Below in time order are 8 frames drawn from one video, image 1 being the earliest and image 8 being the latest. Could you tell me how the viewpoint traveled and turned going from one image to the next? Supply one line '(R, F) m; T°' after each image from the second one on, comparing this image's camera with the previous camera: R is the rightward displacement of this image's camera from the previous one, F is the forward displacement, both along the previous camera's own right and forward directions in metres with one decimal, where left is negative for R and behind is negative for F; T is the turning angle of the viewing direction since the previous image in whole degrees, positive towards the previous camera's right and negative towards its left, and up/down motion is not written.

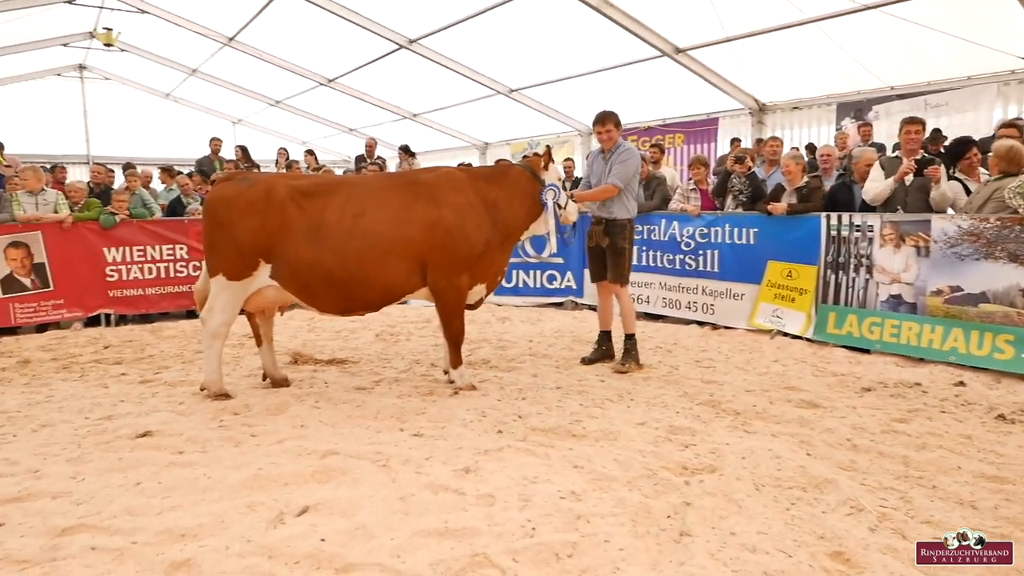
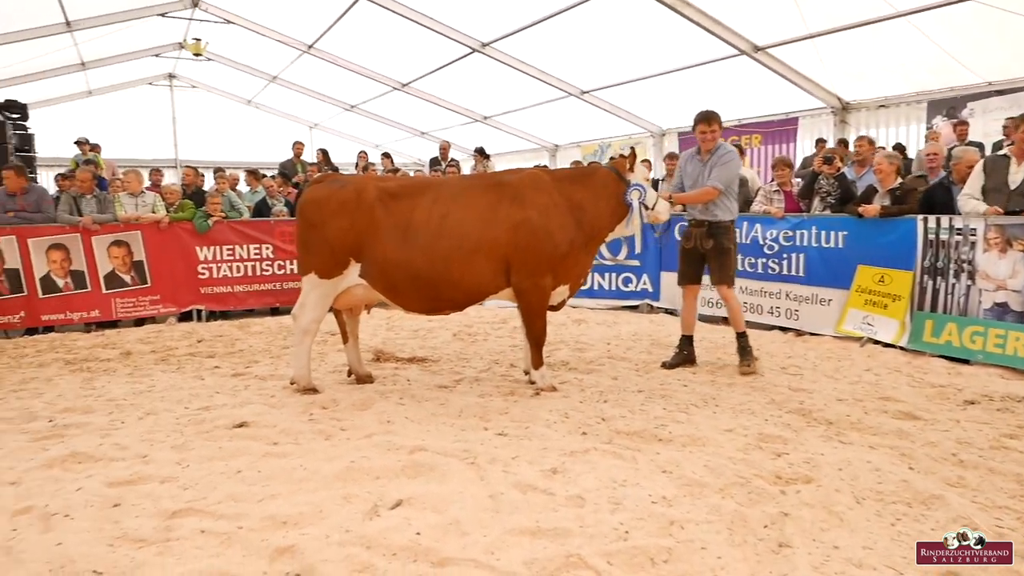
(-0.1, 0.0) m; -5°
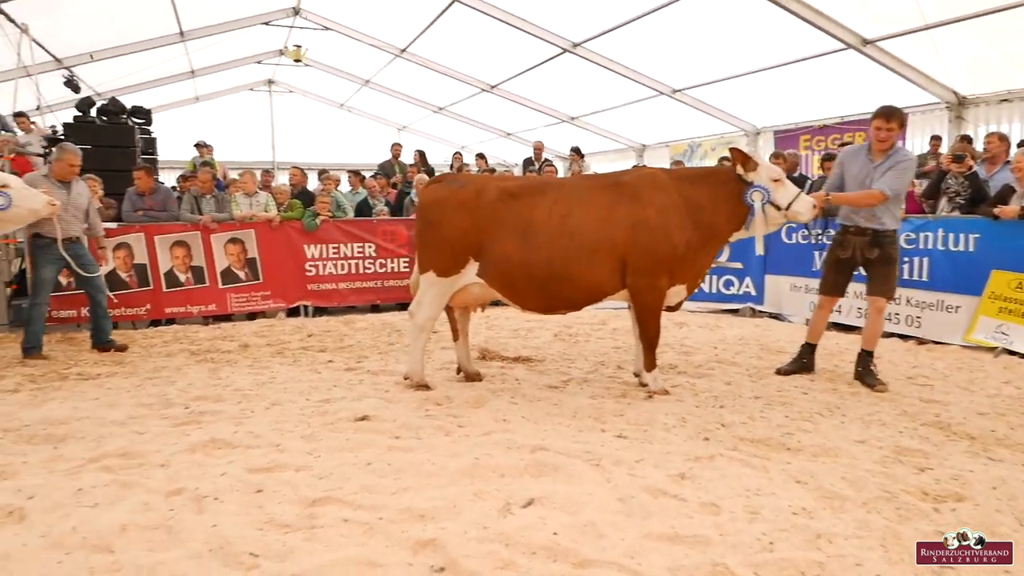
(-0.2, 0.0) m; -6°
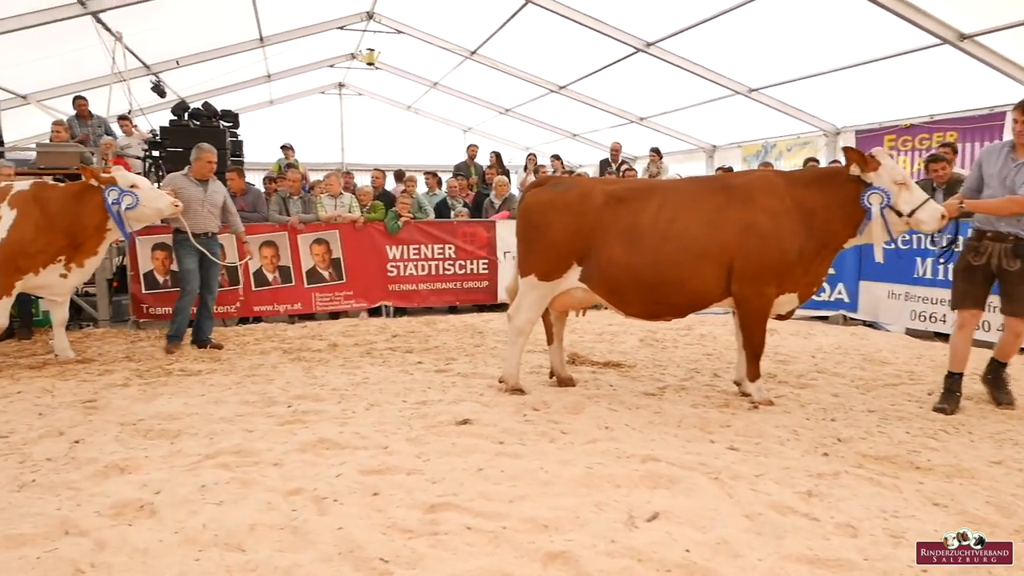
(-0.3, +0.1) m; -5°
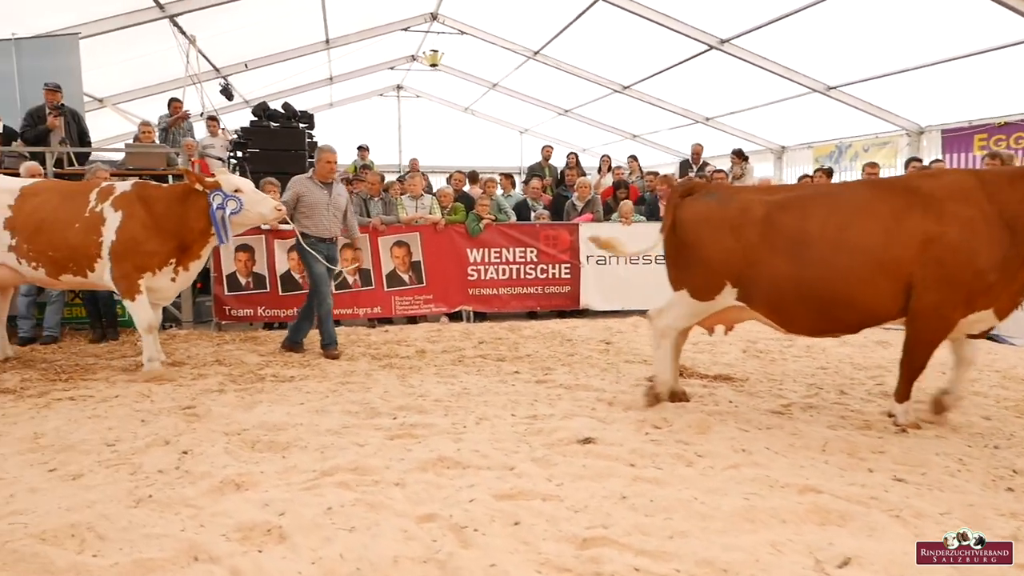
(-0.4, +0.3) m; -4°
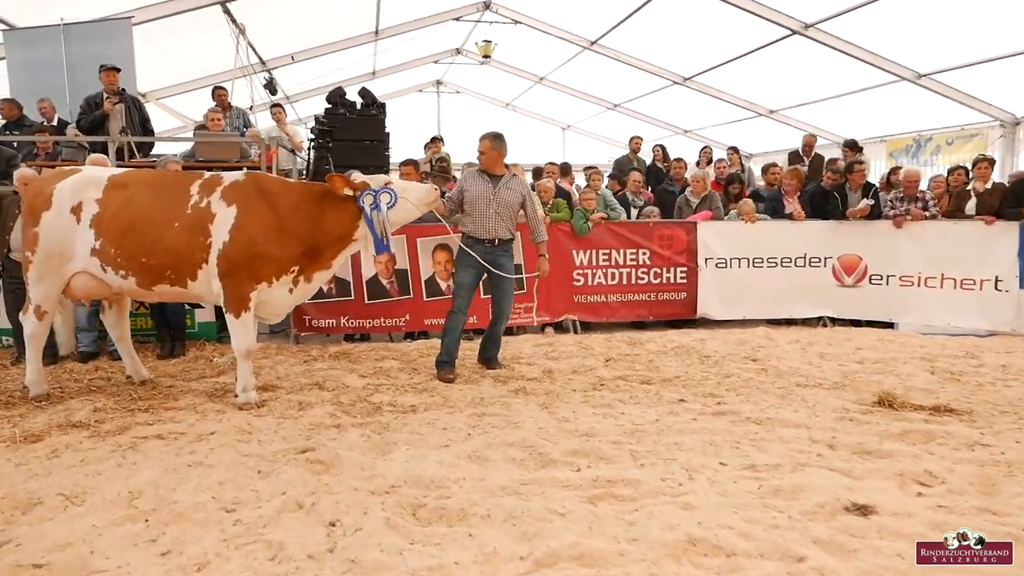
(-0.9, +0.9) m; -2°
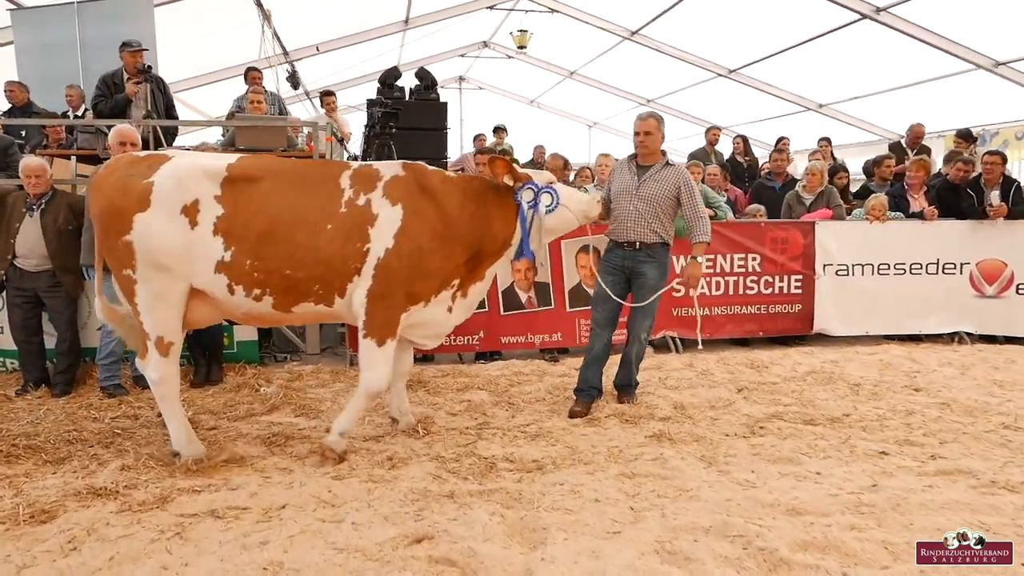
(-0.7, +1.0) m; 0°
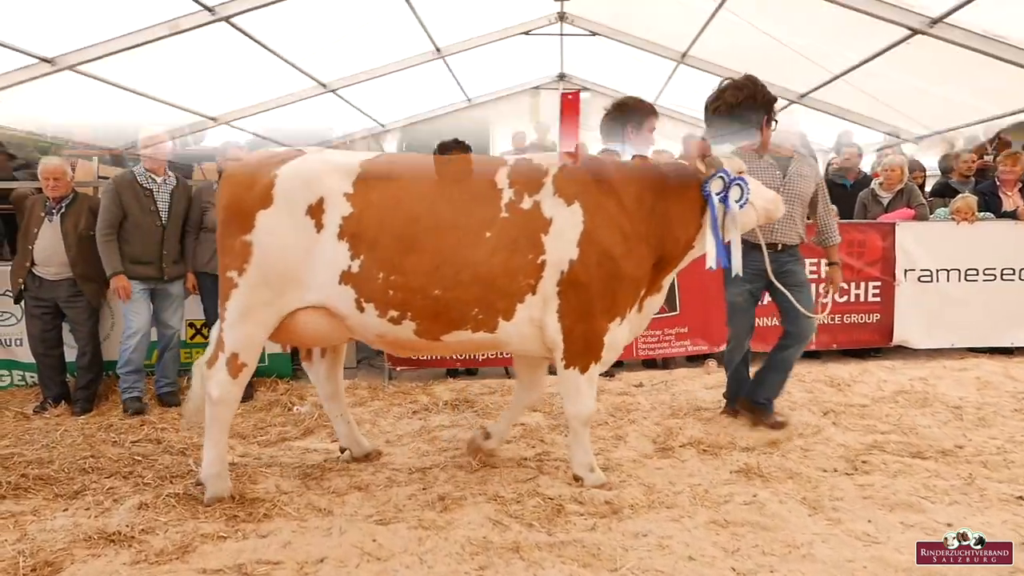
(-0.2, +0.4) m; -2°
